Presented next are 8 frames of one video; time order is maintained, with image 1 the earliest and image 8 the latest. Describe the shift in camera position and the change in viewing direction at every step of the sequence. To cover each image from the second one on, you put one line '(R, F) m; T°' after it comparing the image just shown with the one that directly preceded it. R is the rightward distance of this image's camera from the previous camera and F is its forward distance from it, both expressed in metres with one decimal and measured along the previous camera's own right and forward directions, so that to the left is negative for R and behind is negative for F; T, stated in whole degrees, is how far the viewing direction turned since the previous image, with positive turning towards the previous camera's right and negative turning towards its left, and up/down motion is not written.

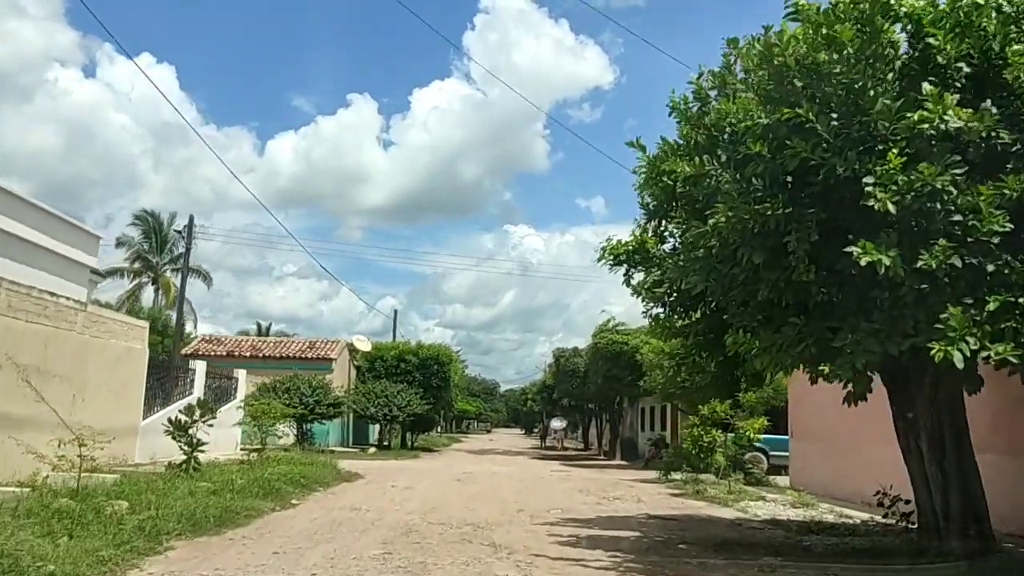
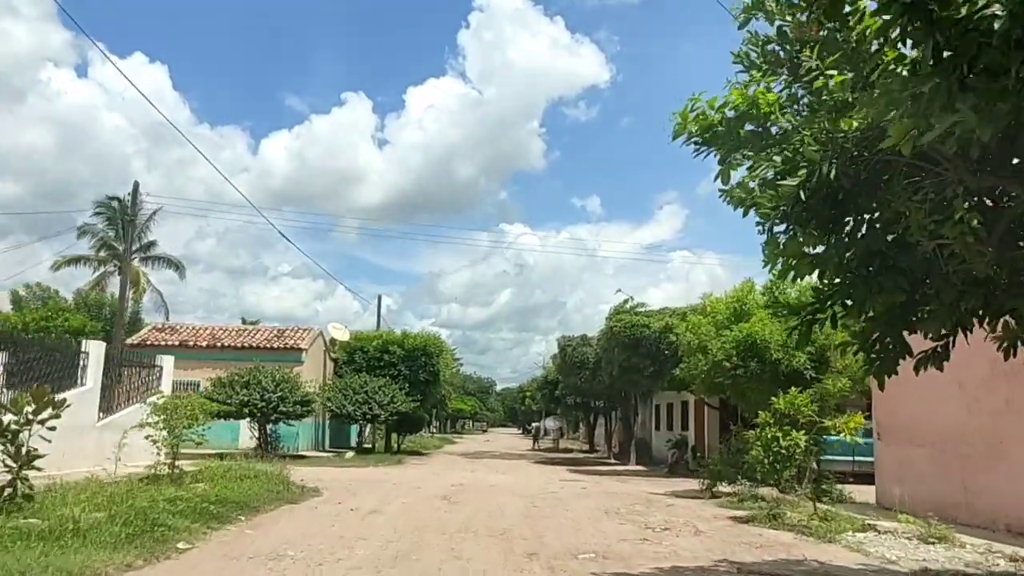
(-0.2, +5.8) m; 0°
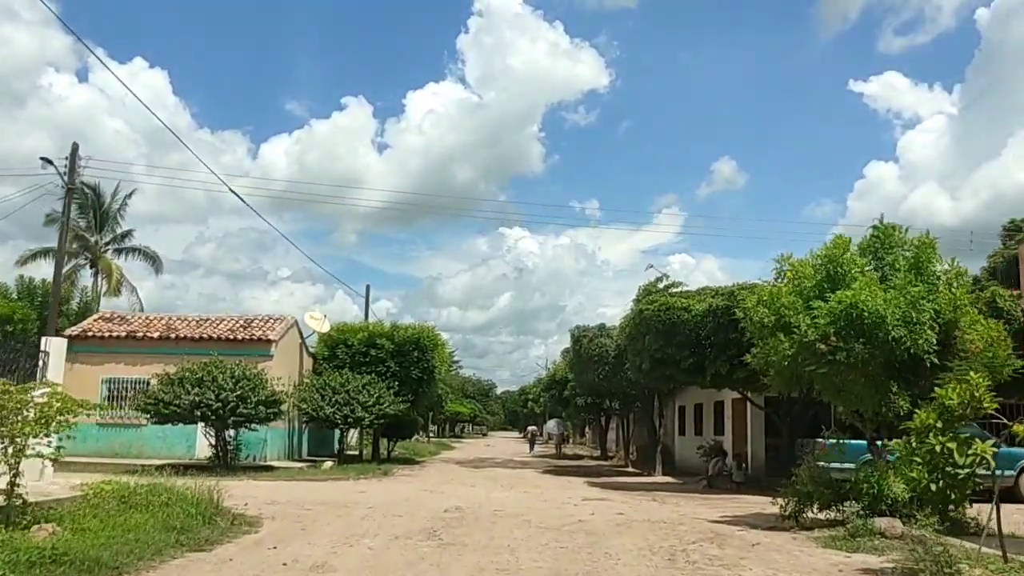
(-0.3, +5.5) m; 0°
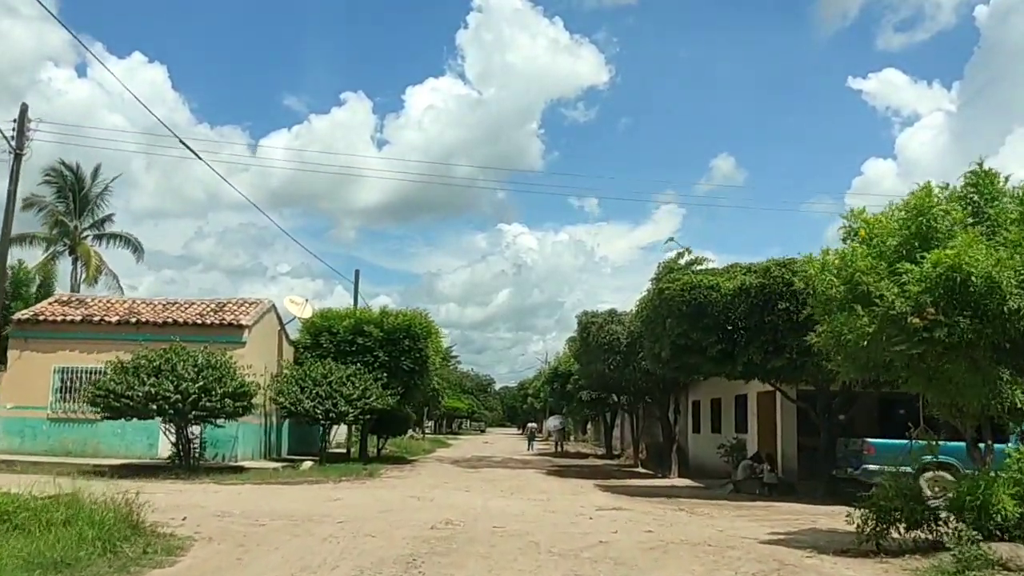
(-0.1, +3.3) m; 0°
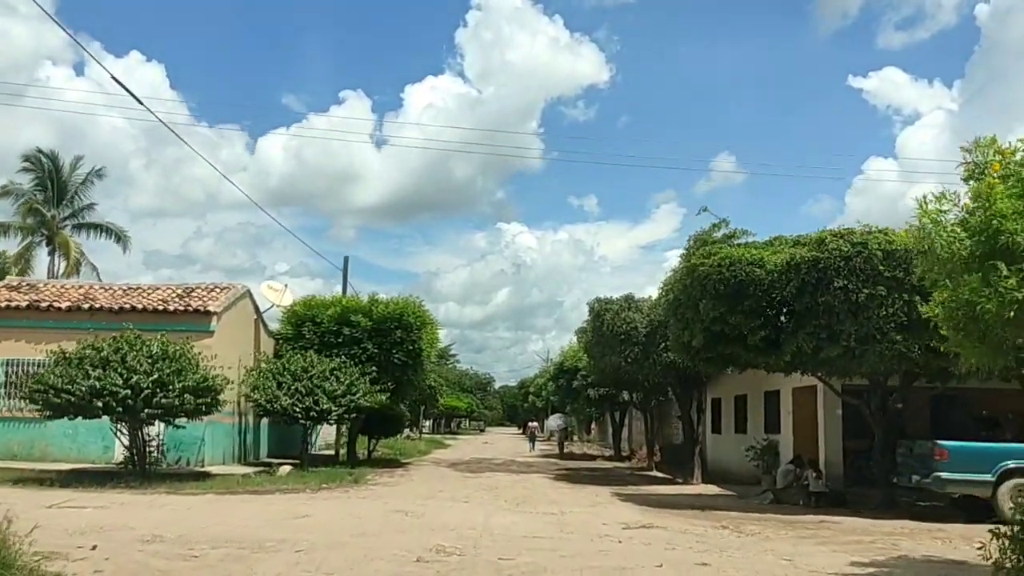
(-0.2, +3.3) m; 0°
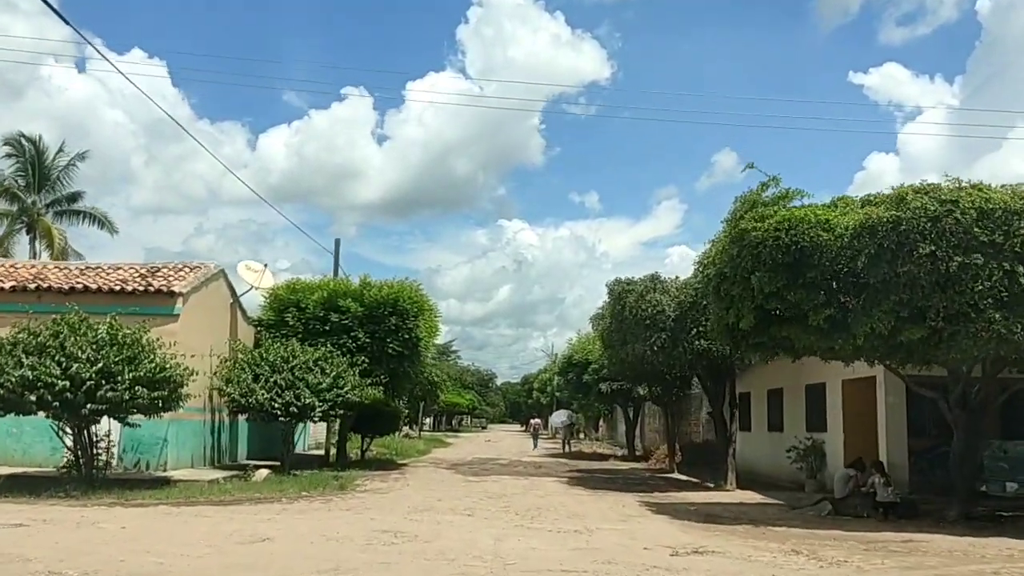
(-0.2, +3.2) m; 0°
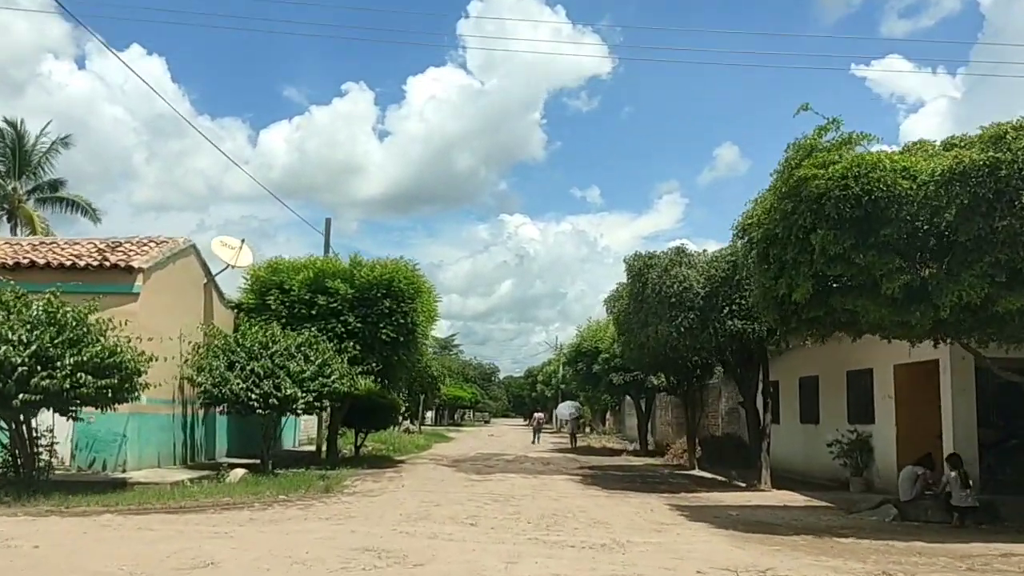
(-0.1, +2.6) m; 0°
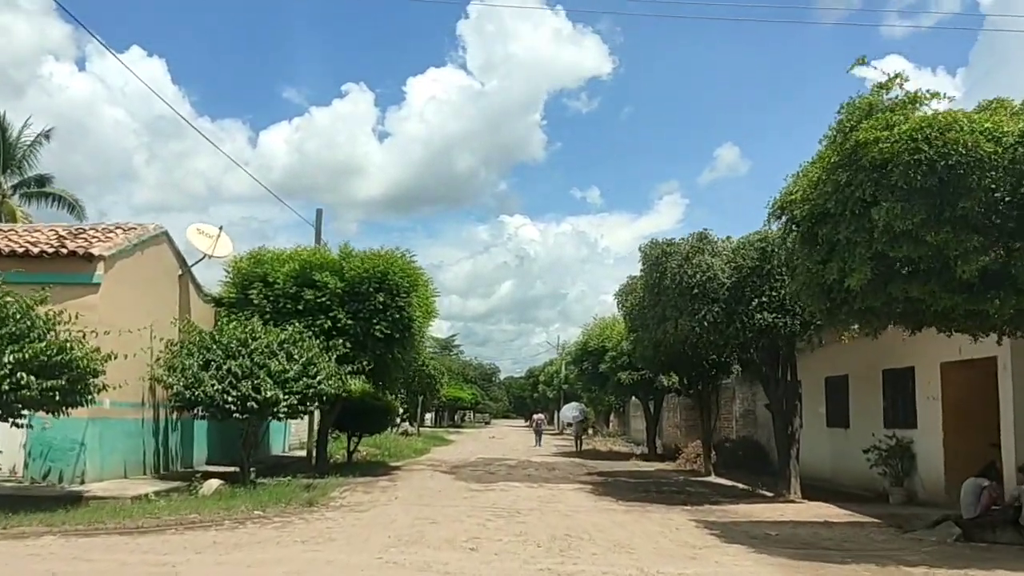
(-0.1, +1.9) m; 0°
